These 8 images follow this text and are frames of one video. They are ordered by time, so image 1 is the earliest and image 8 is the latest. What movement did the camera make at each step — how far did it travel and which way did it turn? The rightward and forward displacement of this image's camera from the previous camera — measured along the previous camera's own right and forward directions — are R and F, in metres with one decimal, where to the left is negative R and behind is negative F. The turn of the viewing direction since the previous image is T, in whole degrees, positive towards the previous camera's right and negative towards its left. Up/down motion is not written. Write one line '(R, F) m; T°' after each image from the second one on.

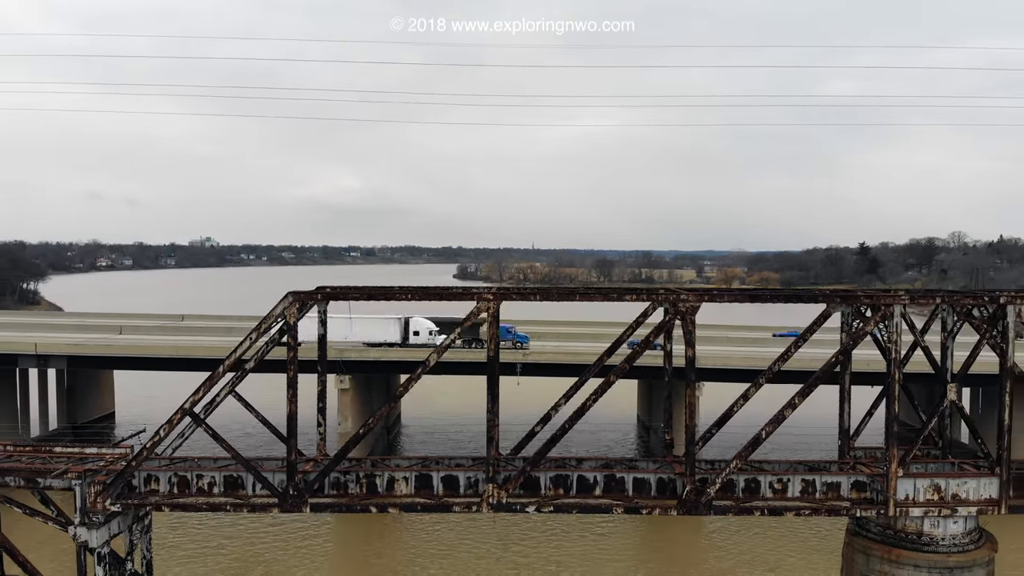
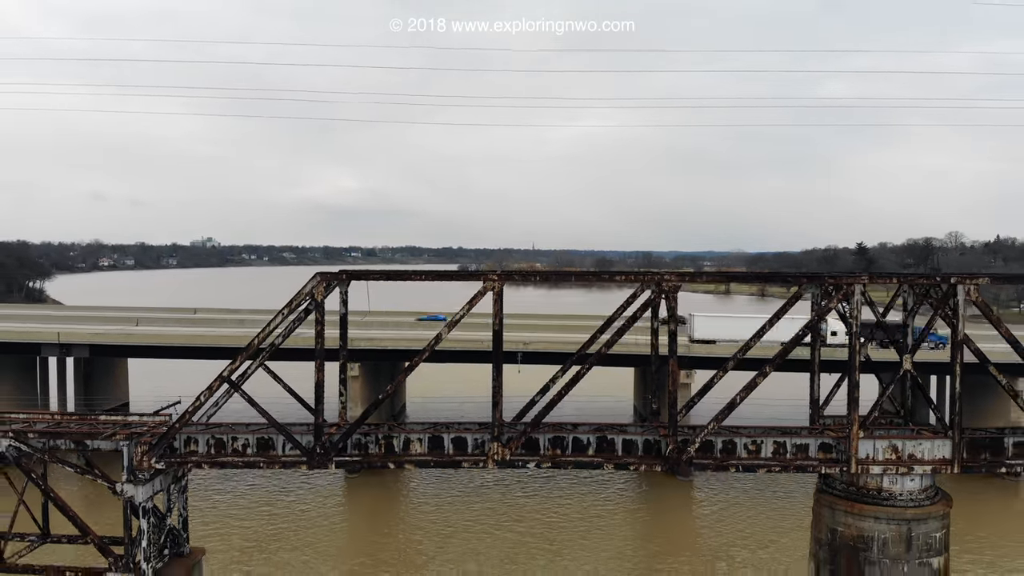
(0.0, -0.9) m; 0°
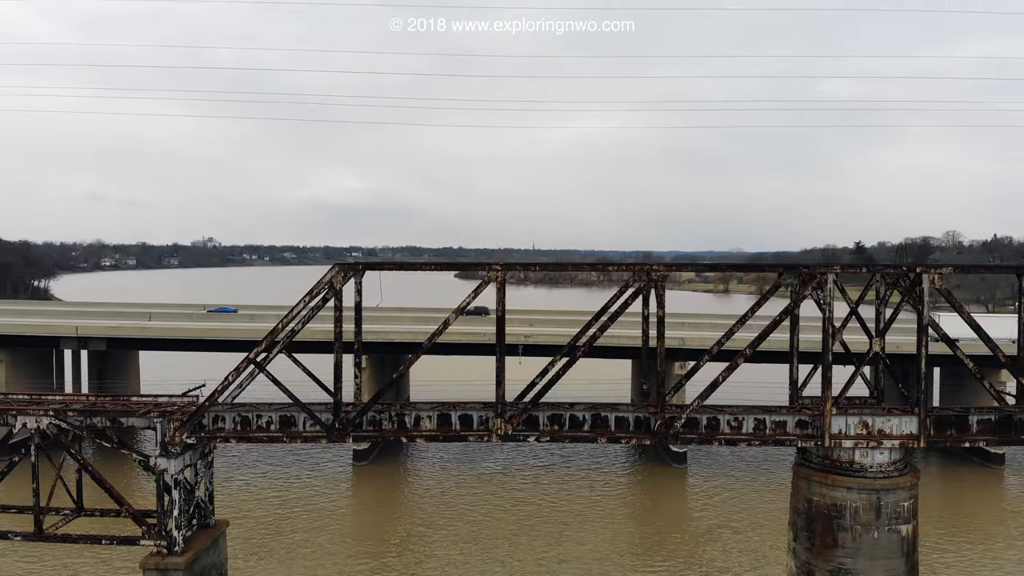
(0.0, -0.8) m; 0°
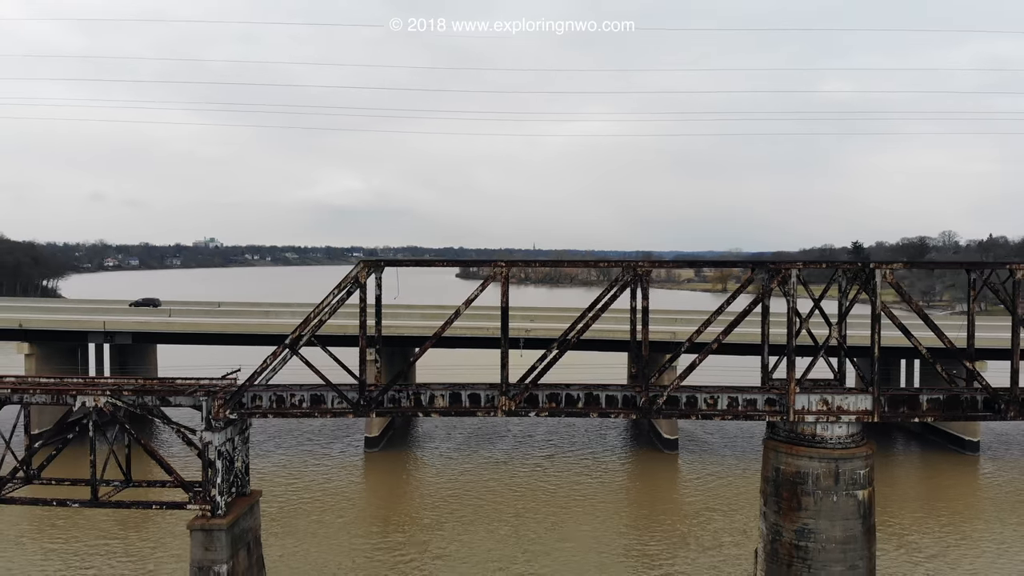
(0.0, -1.3) m; 0°
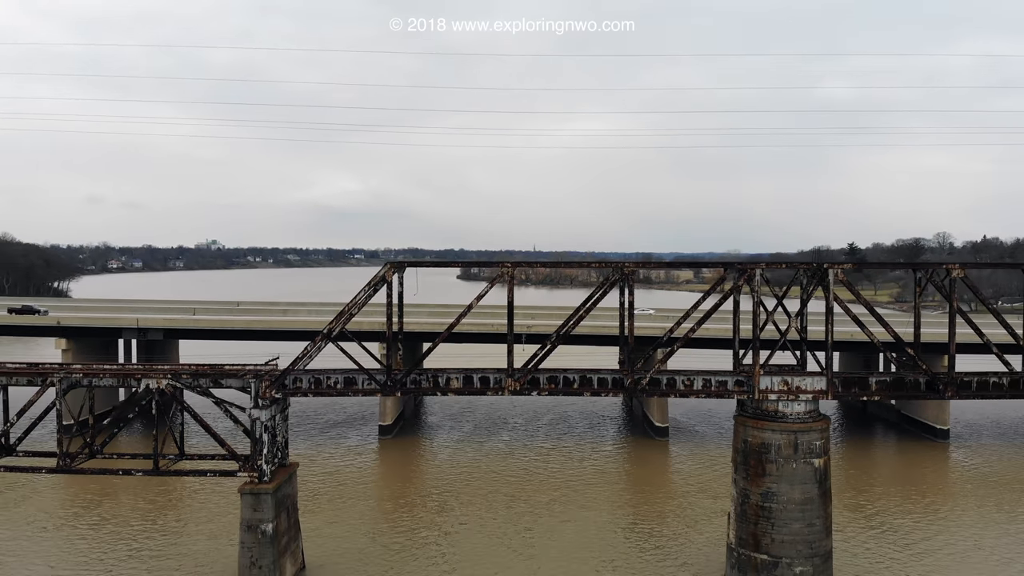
(-0.1, -1.8) m; 0°
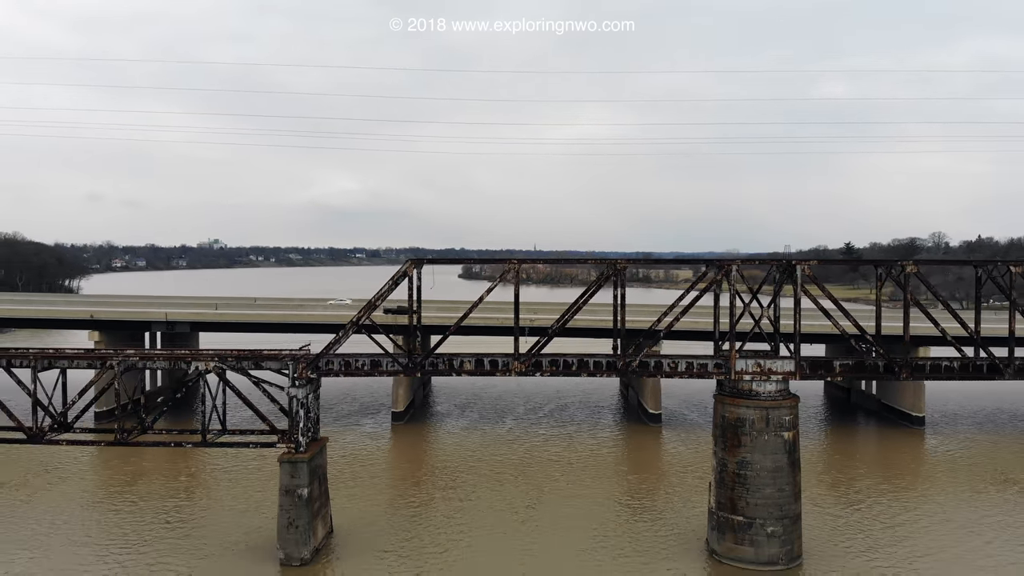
(-0.2, -1.7) m; 0°
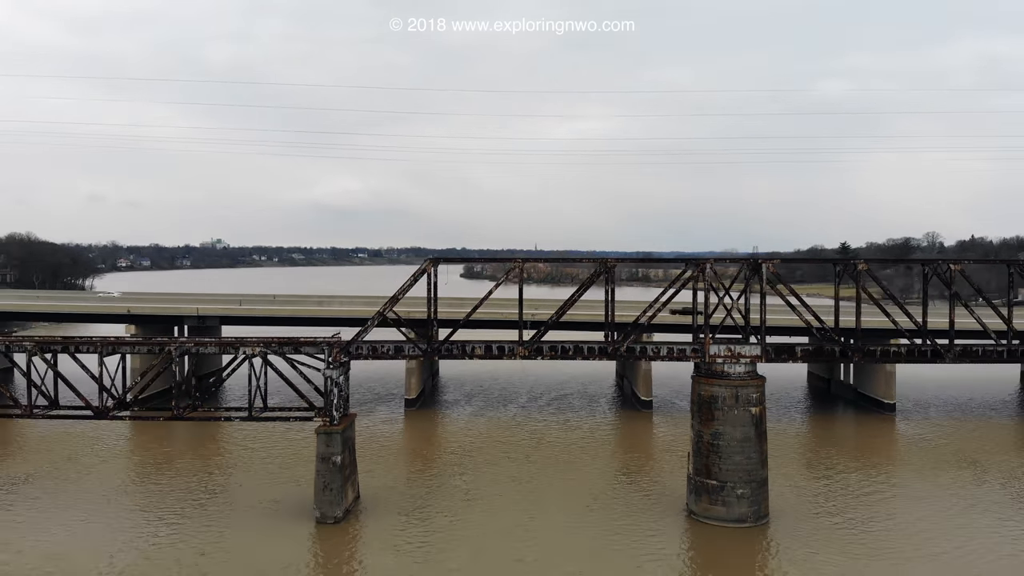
(-0.1, -2.3) m; 0°
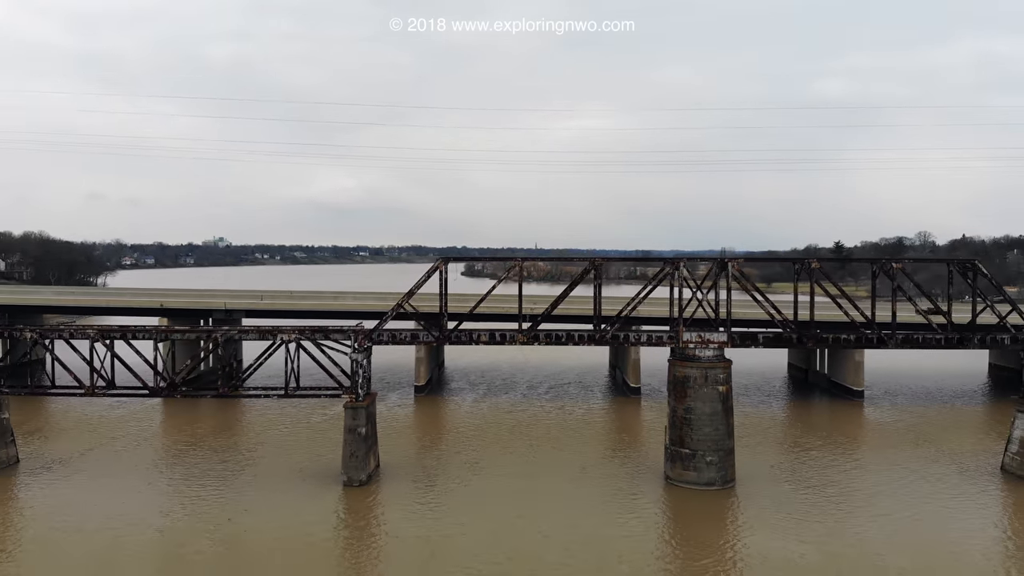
(0.0, -2.7) m; 0°
